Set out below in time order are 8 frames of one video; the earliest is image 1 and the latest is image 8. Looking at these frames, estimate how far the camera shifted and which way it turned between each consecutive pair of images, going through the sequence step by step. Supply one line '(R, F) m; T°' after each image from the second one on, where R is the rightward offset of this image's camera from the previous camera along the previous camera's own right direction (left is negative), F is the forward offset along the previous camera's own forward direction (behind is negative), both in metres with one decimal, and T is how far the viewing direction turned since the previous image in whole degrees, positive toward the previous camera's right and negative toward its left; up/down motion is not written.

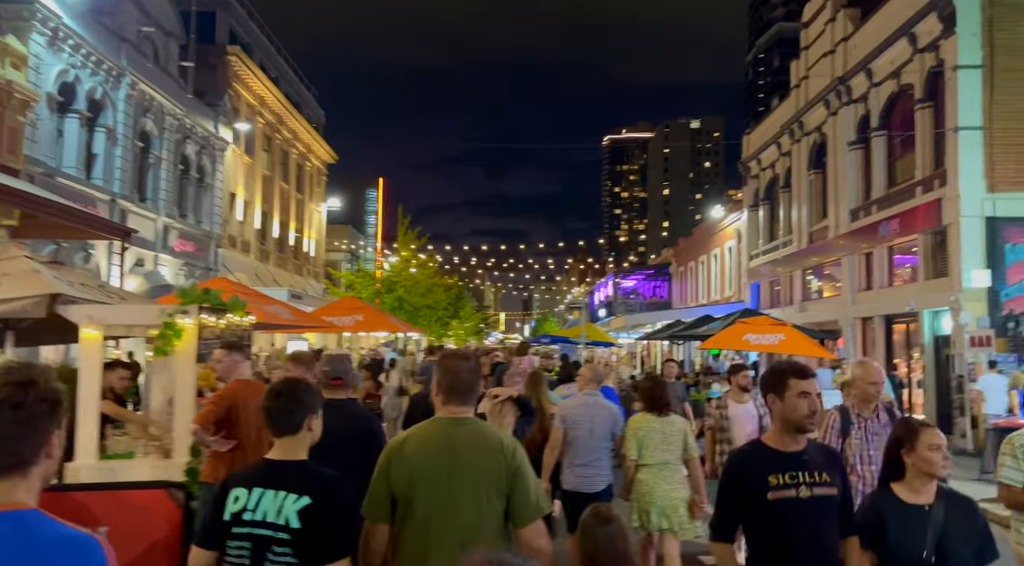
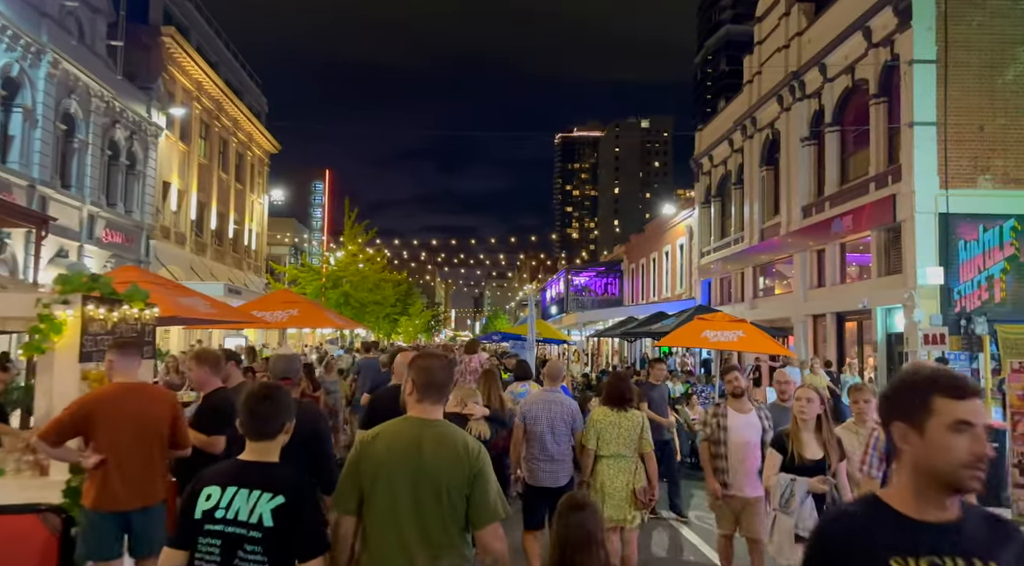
(+0.1, +0.7) m; +3°
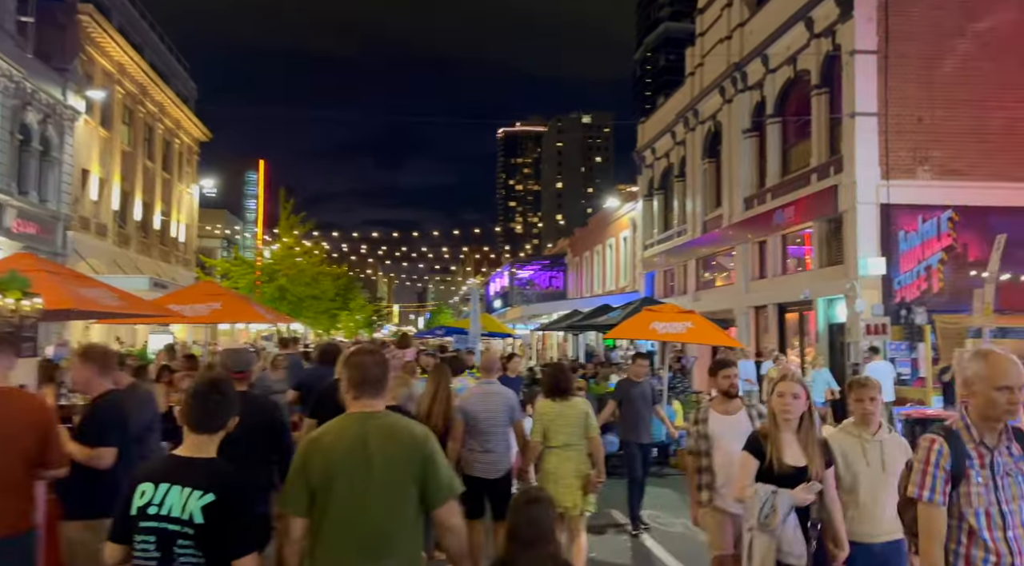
(0.0, +0.6) m; +4°
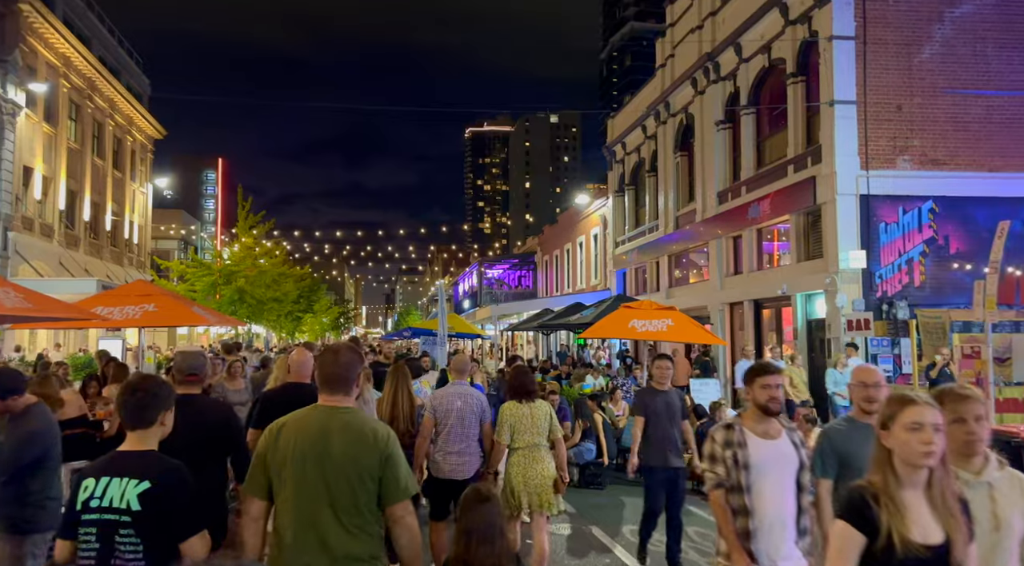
(0.0, +0.9) m; +2°
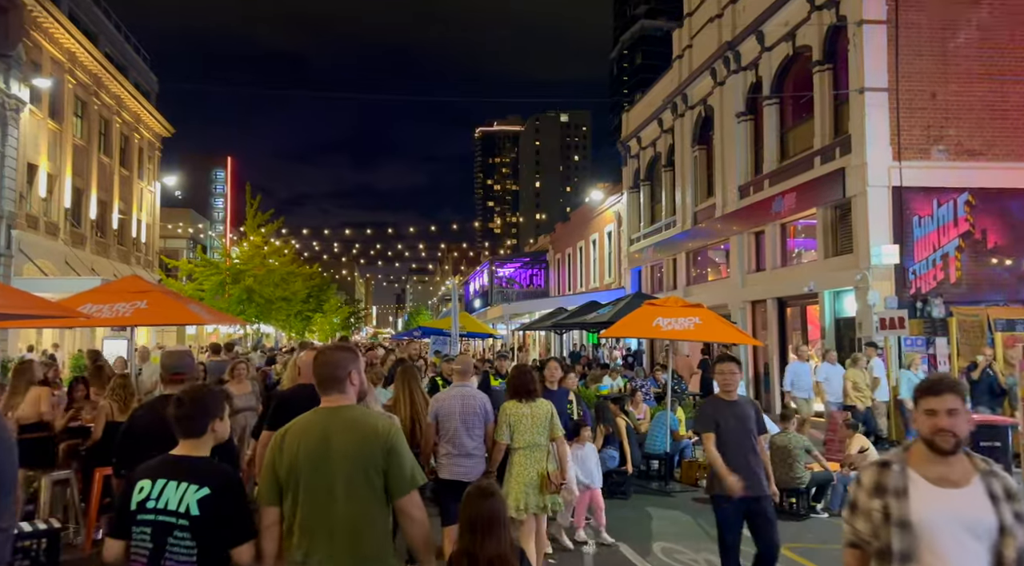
(-0.1, +0.7) m; -1°
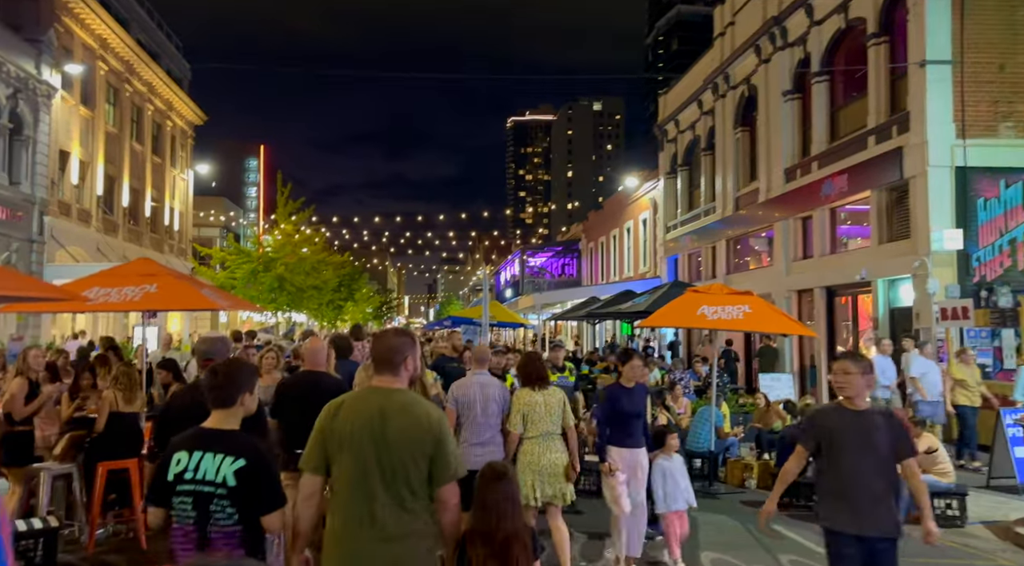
(0.0, +0.7) m; -2°
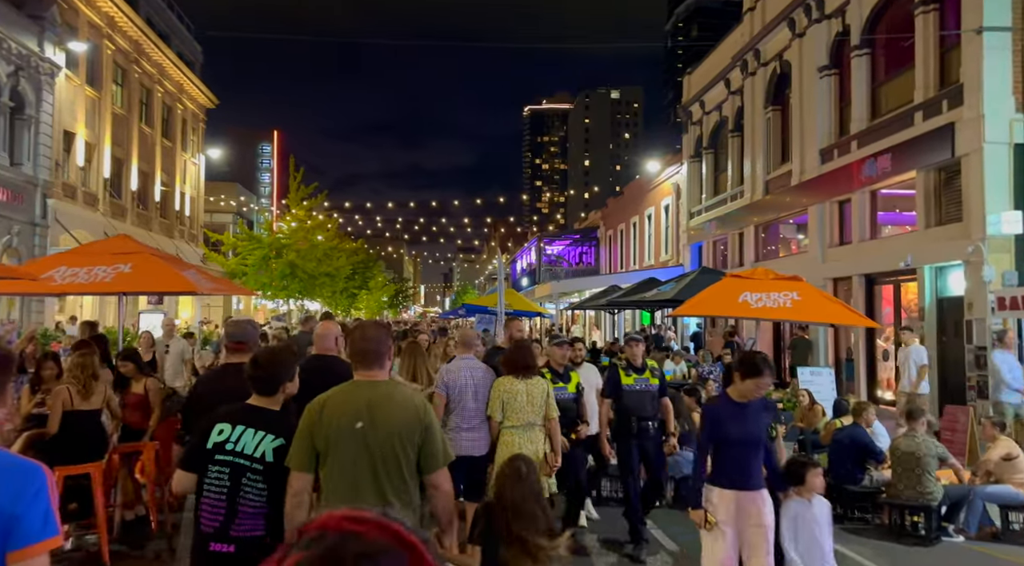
(0.0, +1.0) m; -1°
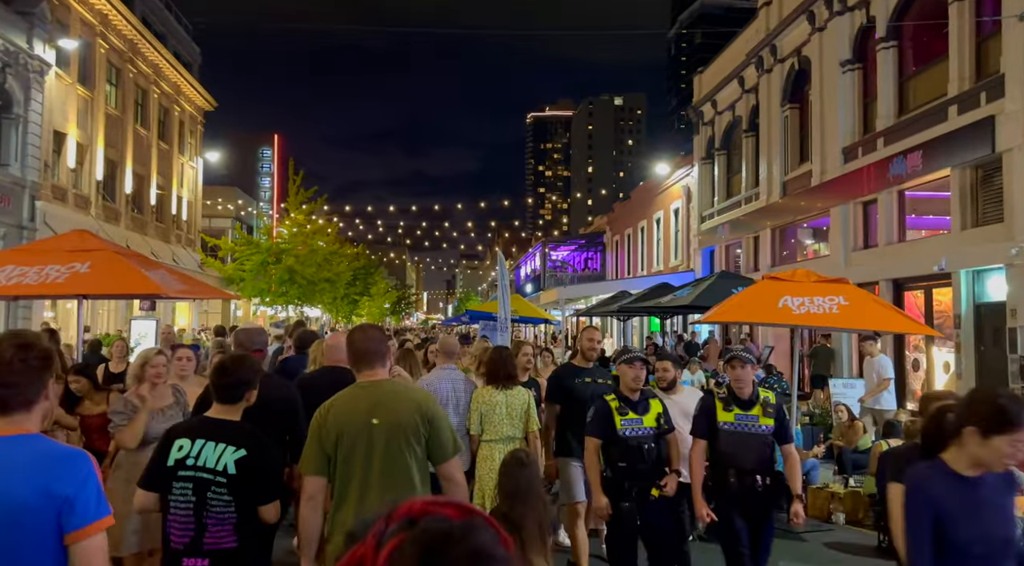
(-0.1, +1.0) m; 0°
